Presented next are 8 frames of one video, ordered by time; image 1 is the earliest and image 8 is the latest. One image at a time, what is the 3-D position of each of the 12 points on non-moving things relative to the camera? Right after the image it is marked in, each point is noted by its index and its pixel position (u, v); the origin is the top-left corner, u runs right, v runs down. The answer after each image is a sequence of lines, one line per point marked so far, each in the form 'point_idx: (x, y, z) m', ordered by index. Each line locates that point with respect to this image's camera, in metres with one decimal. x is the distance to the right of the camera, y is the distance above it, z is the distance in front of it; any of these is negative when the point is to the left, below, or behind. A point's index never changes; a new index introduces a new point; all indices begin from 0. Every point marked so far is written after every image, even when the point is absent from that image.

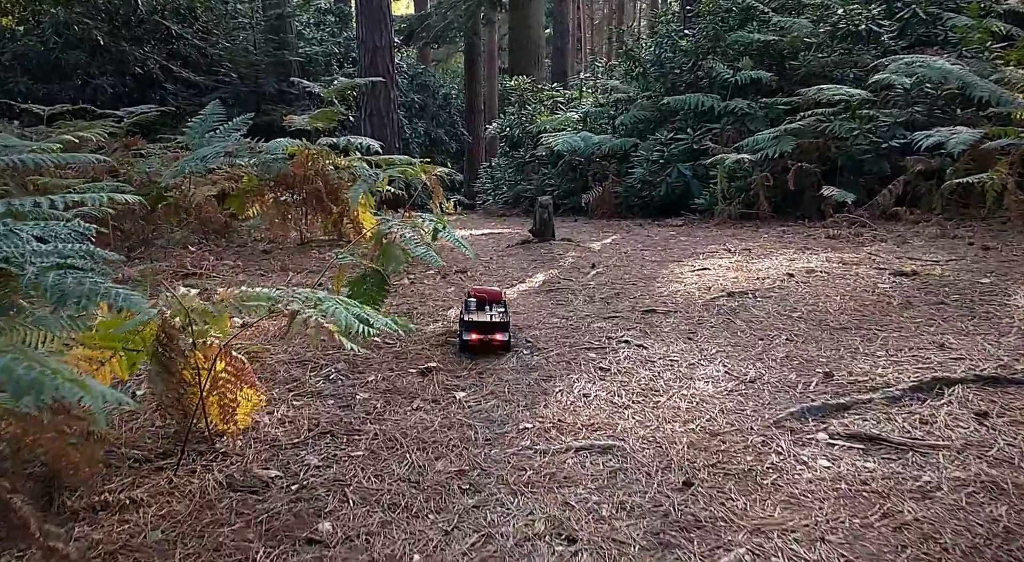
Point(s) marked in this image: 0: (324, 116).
0: (-1.5, +1.3, +6.7) m
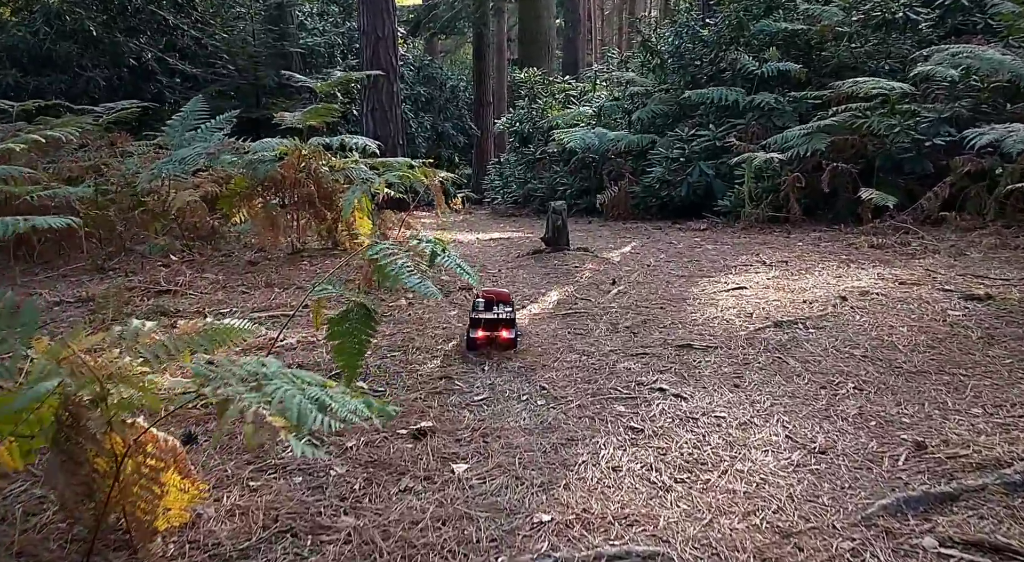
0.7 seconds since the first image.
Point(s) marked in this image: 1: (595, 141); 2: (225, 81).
0: (-1.4, +1.2, +6.2) m
1: (+1.0, +1.6, +9.6) m
2: (-4.3, +3.0, +12.8) m
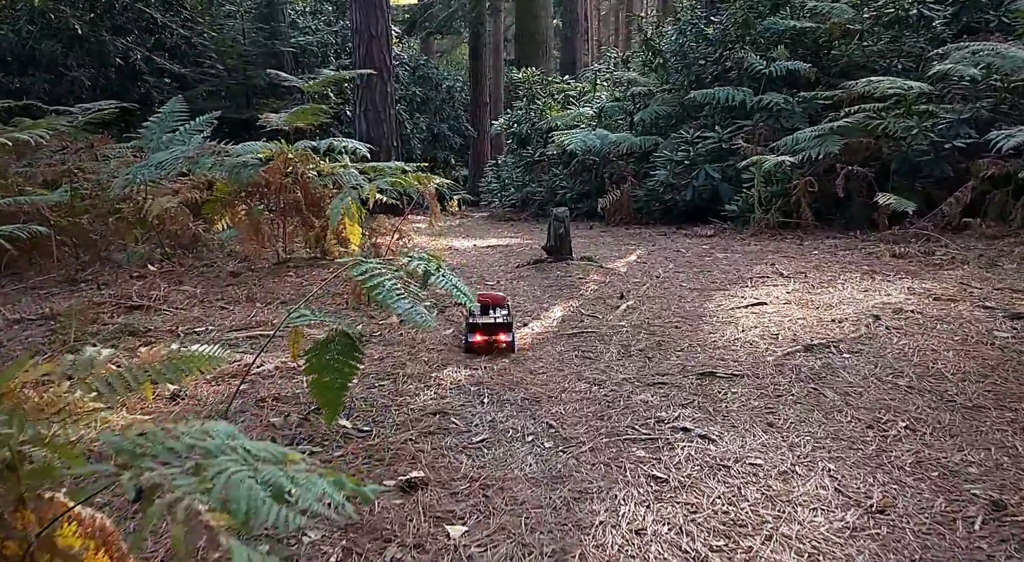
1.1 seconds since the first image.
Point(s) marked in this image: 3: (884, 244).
0: (-1.4, +1.1, +5.8) m
1: (+1.0, +1.5, +9.2) m
2: (-4.4, +2.9, +12.4) m
3: (+2.6, +0.3, +5.9) m
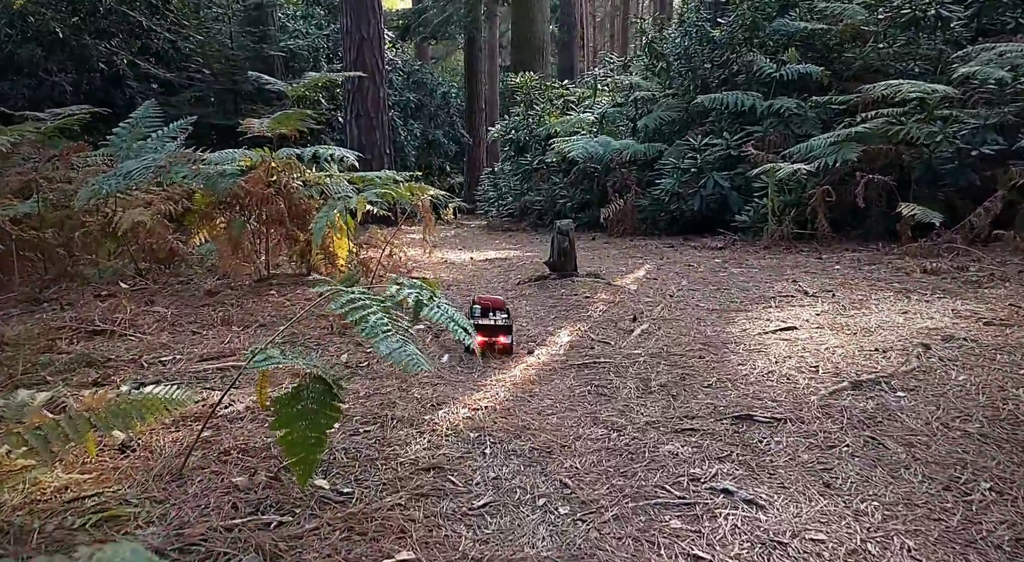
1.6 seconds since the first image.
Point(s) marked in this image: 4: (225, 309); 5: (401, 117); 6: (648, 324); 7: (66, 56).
0: (-1.4, +1.0, +5.4) m
1: (+0.9, +1.4, +8.8) m
2: (-4.4, +2.8, +12.0) m
3: (+2.6, +0.1, +5.5) m
4: (-1.5, -0.1, +4.5) m
5: (-1.9, +2.9, +14.8) m
6: (+0.6, -0.2, +4.0) m
7: (-5.7, +2.9, +10.8) m
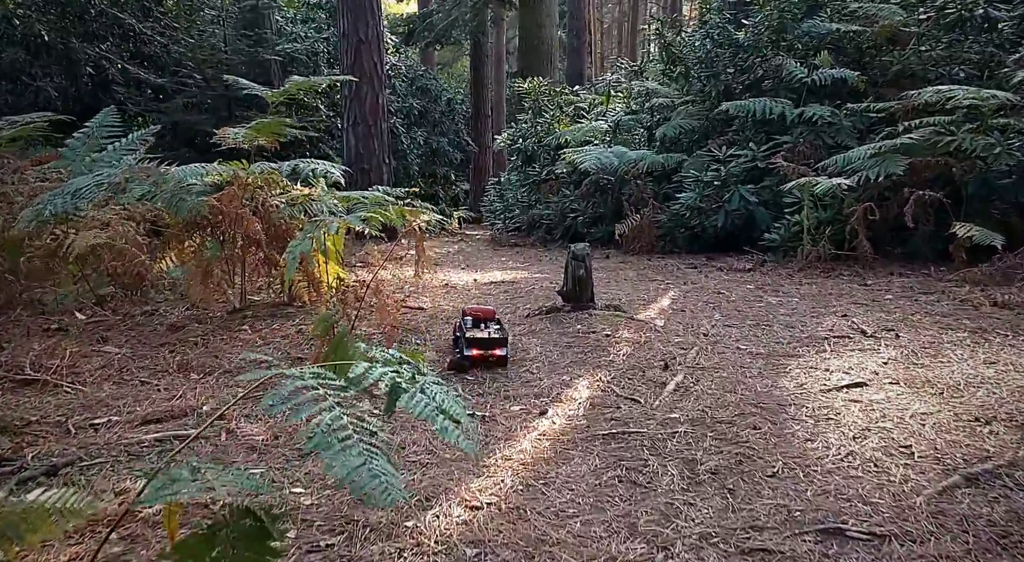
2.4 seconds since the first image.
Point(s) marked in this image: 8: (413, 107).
0: (-1.4, +0.9, +4.8) m
1: (+1.0, +1.2, +8.2) m
2: (-4.3, +2.5, +11.4) m
3: (+2.6, 0.0, +4.8) m
4: (-1.5, -0.3, +3.9) m
5: (-1.8, +2.6, +14.2) m
6: (+0.7, -0.4, +3.3) m
7: (-5.6, +2.7, +10.2) m
8: (-1.7, +2.9, +14.3) m
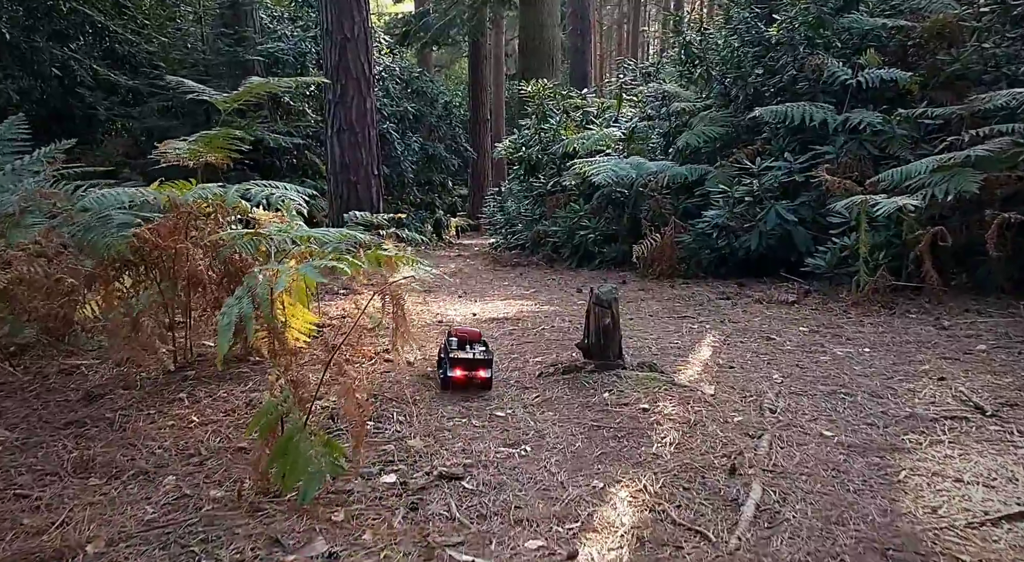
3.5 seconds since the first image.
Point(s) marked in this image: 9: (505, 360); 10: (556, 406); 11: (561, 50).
0: (-1.3, +0.6, +3.9) m
1: (+1.0, +0.9, +7.3) m
2: (-4.3, +2.3, +10.5) m
3: (+2.7, -0.3, +3.9) m
4: (-1.4, -0.5, +2.9) m
5: (-1.8, +2.4, +13.3) m
6: (+0.7, -0.6, +2.4) m
7: (-5.6, +2.4, +9.3) m
8: (-1.7, +2.7, +13.4) m
9: (0.0, -0.4, +4.0) m
10: (+0.2, -0.5, +3.3) m
11: (+0.7, +3.6, +13.4) m
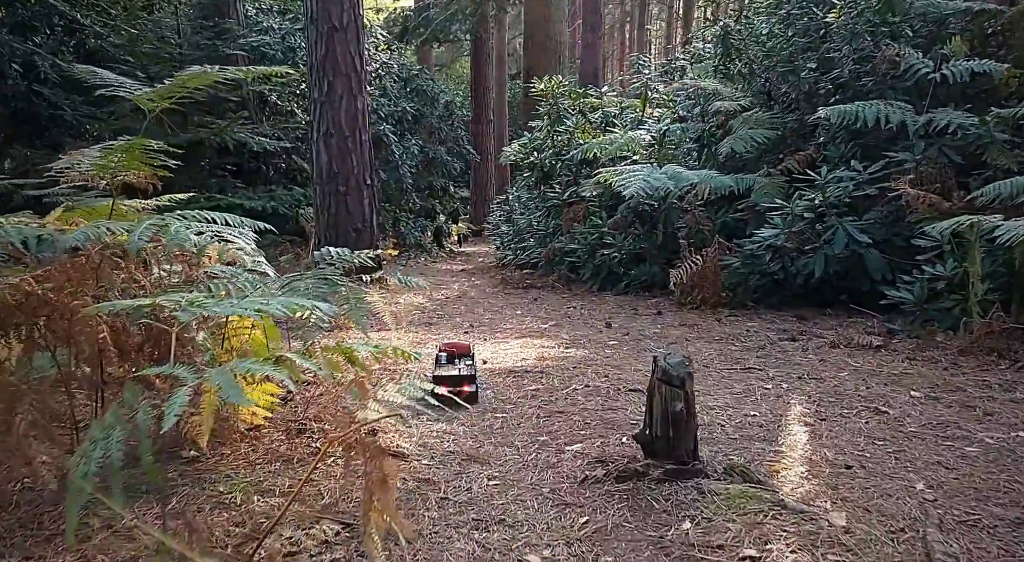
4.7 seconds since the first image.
0: (-1.2, +0.4, +2.8) m
1: (+1.1, +0.7, +6.2) m
2: (-4.2, +2.1, +9.4) m
3: (+2.8, -0.5, +2.9) m
4: (-1.3, -0.7, +1.9) m
5: (-1.7, +2.2, +12.2) m
6: (+0.8, -0.8, +1.4) m
7: (-5.5, +2.2, +8.3) m
8: (-1.6, +2.5, +12.3) m
9: (+0.1, -0.6, +2.9) m
10: (+0.3, -0.7, +2.2) m
11: (+0.8, +3.4, +12.3) m
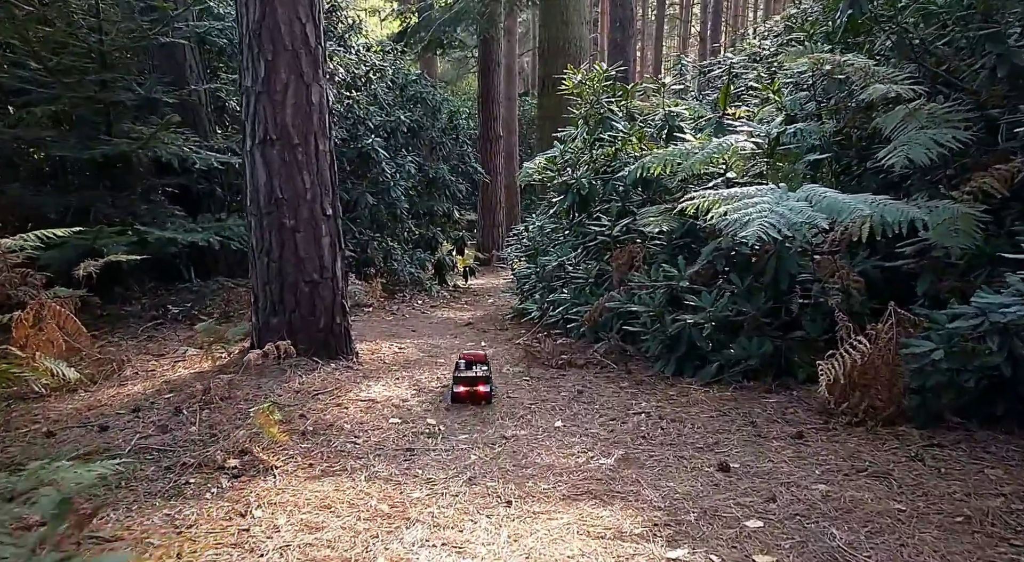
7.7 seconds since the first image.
0: (-1.1, +0.1, +0.5) m
1: (+1.3, +0.3, +3.9) m
2: (-4.0, +1.6, +7.1) m
3: (+2.9, -0.8, +0.5) m
4: (-1.2, -1.1, -0.5) m
5: (-1.5, +1.6, +9.9) m
6: (+0.9, -1.1, -1.0) m
7: (-5.3, +1.7, +6.0) m
8: (-1.3, +1.9, +10.0) m
9: (+0.2, -0.9, +0.5) m
10: (+0.4, -1.0, -0.2) m
11: (+1.0, +2.8, +10.0) m
